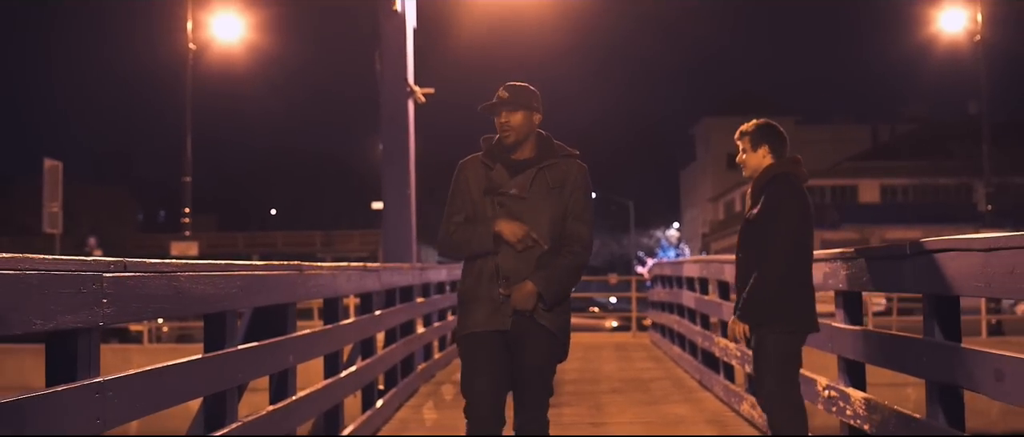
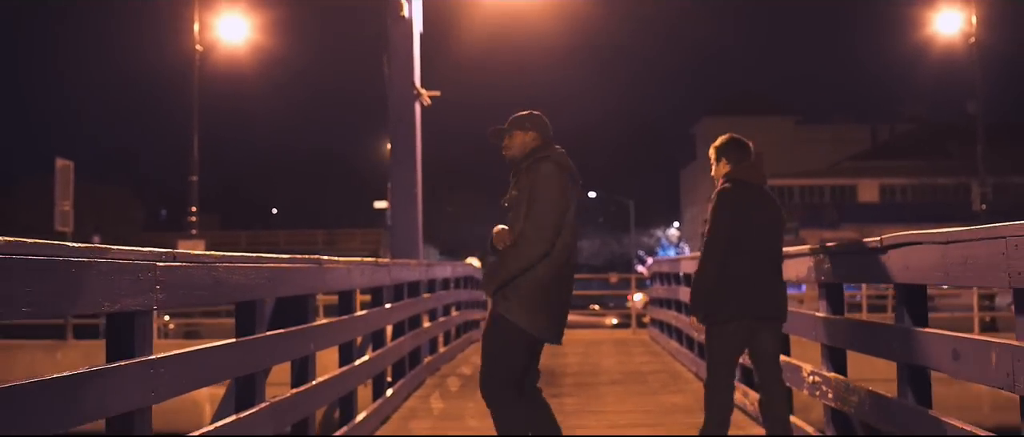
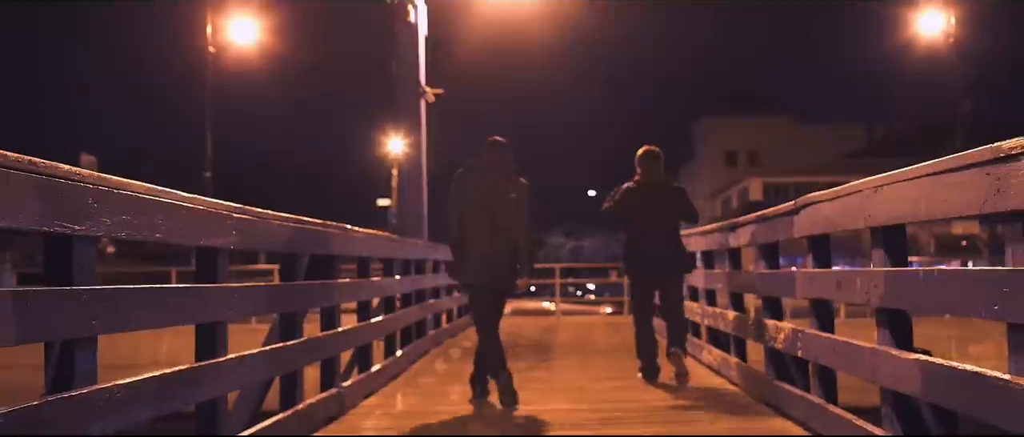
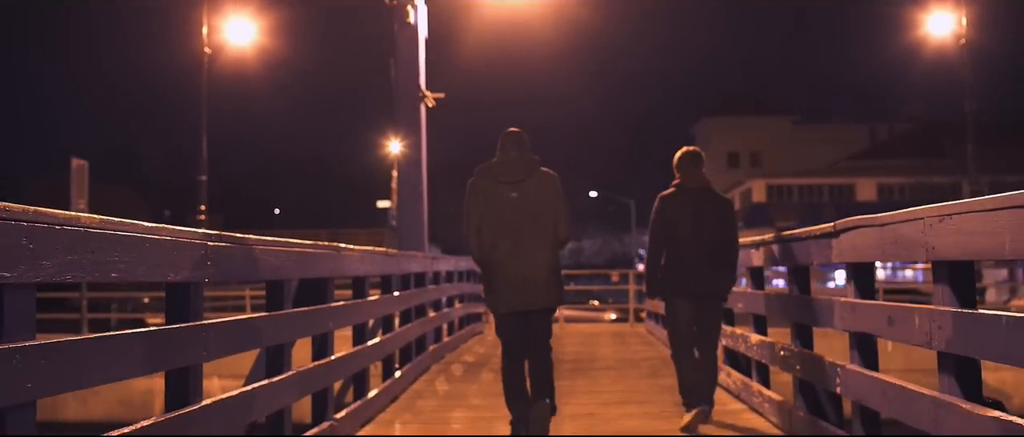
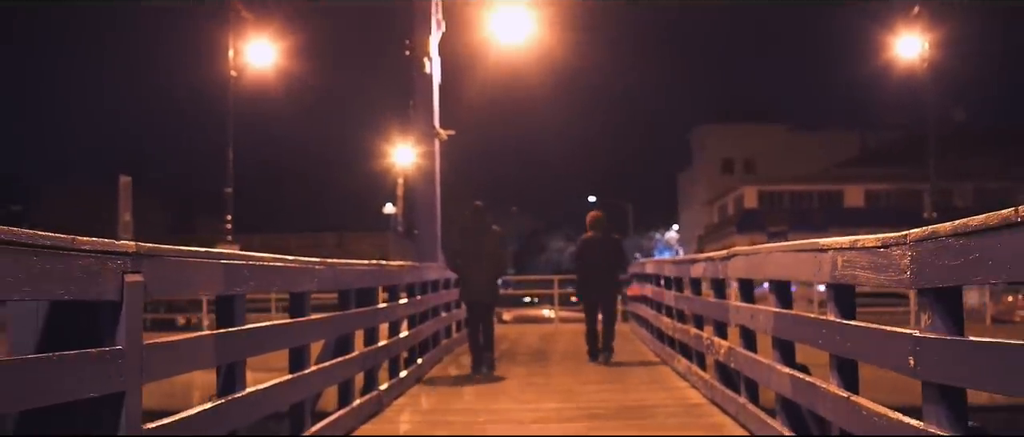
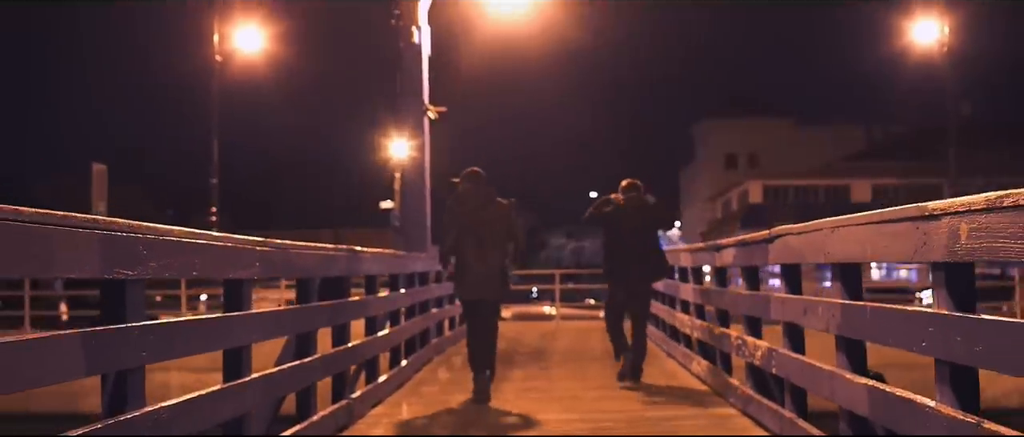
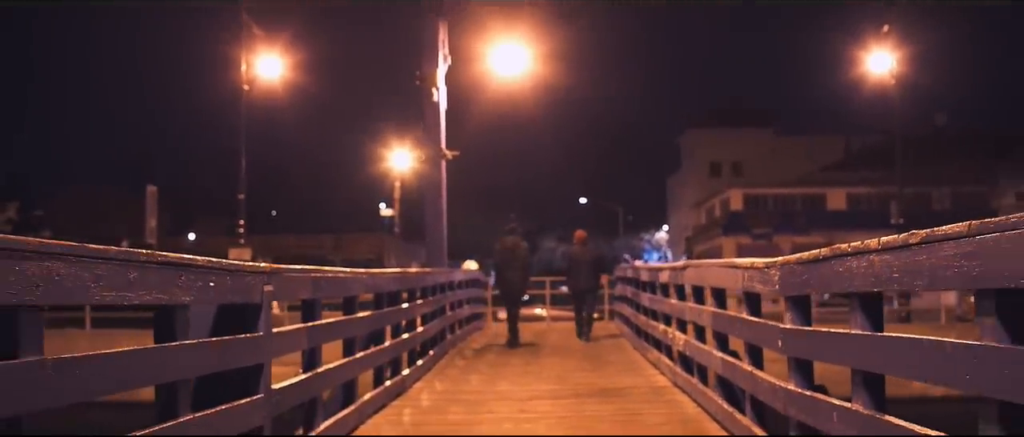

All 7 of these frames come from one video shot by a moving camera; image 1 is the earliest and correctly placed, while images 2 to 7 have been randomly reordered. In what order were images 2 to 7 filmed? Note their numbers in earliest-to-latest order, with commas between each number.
2, 4, 3, 6, 5, 7
